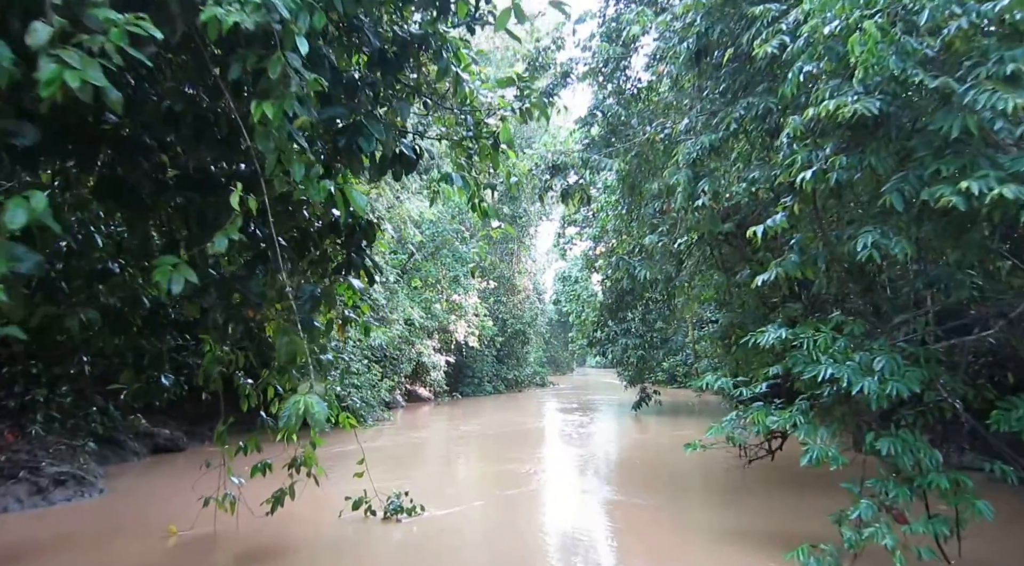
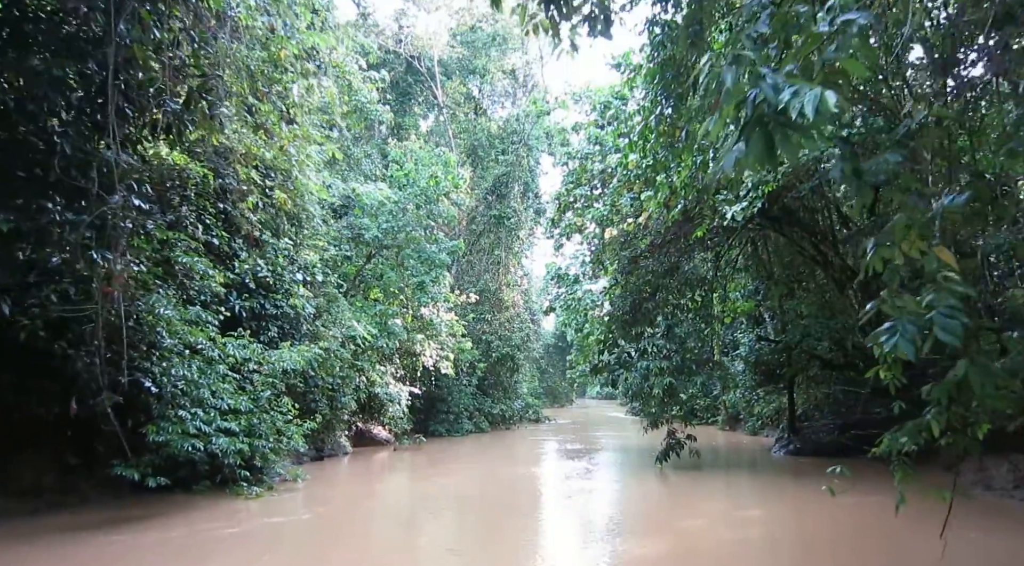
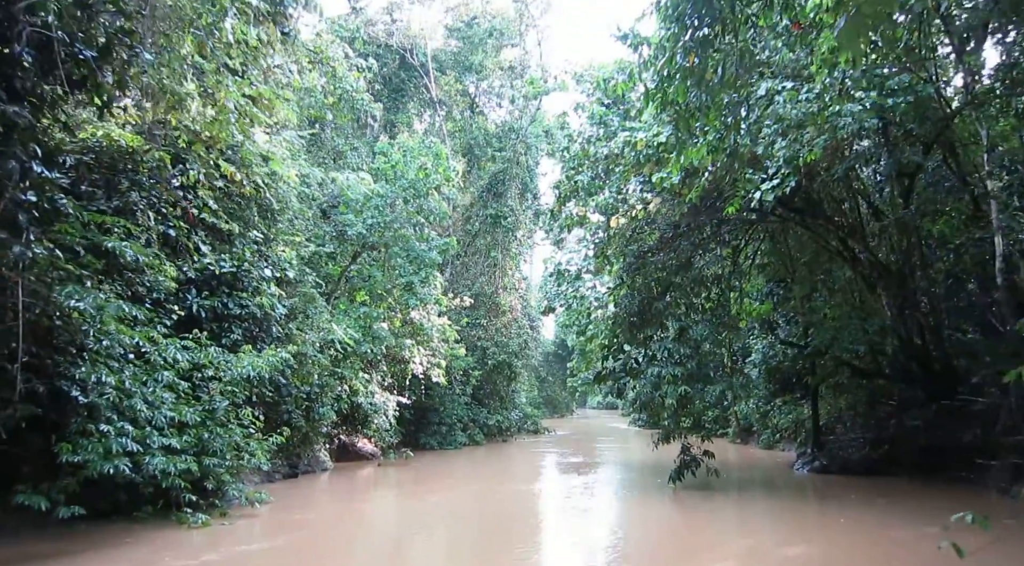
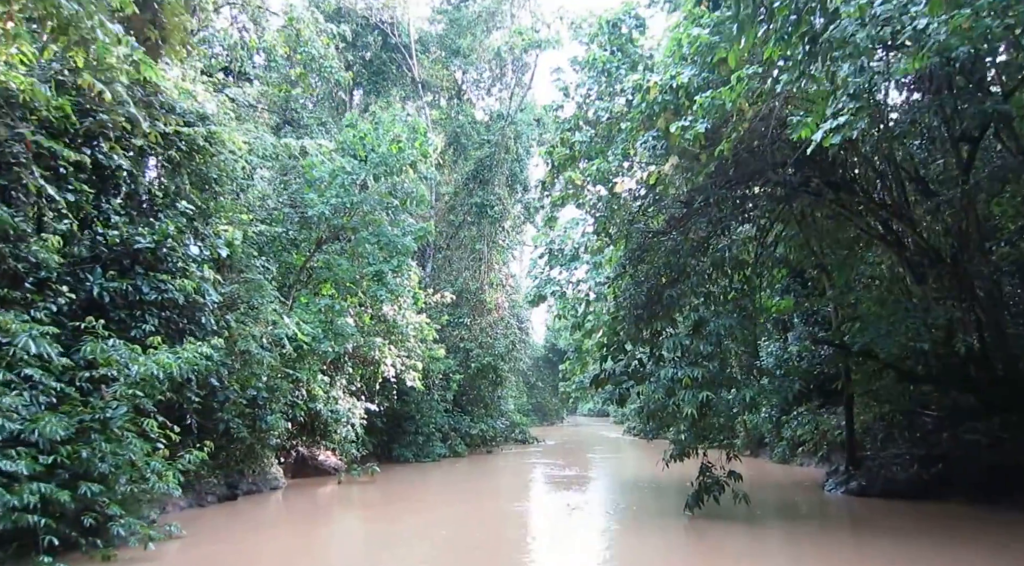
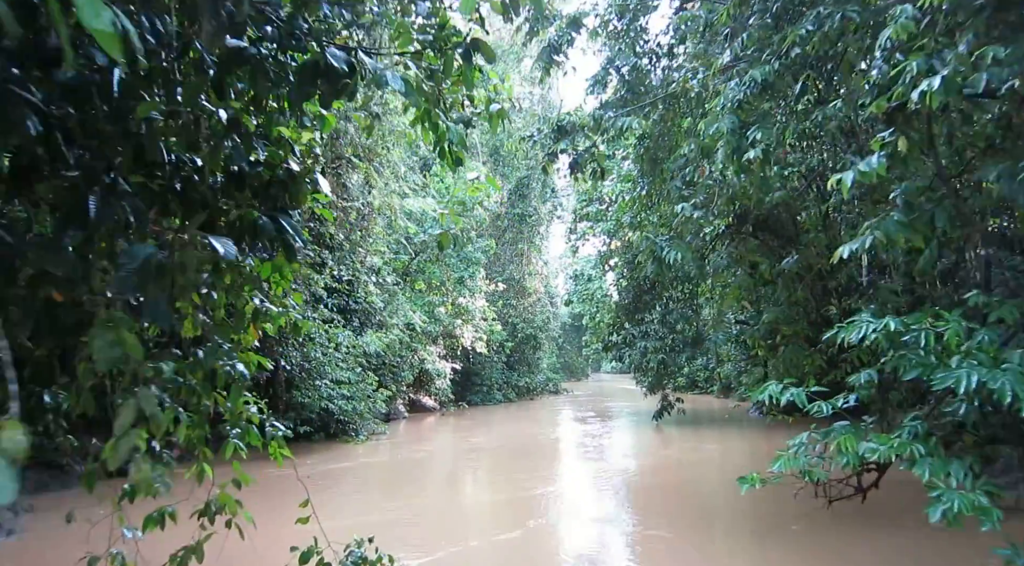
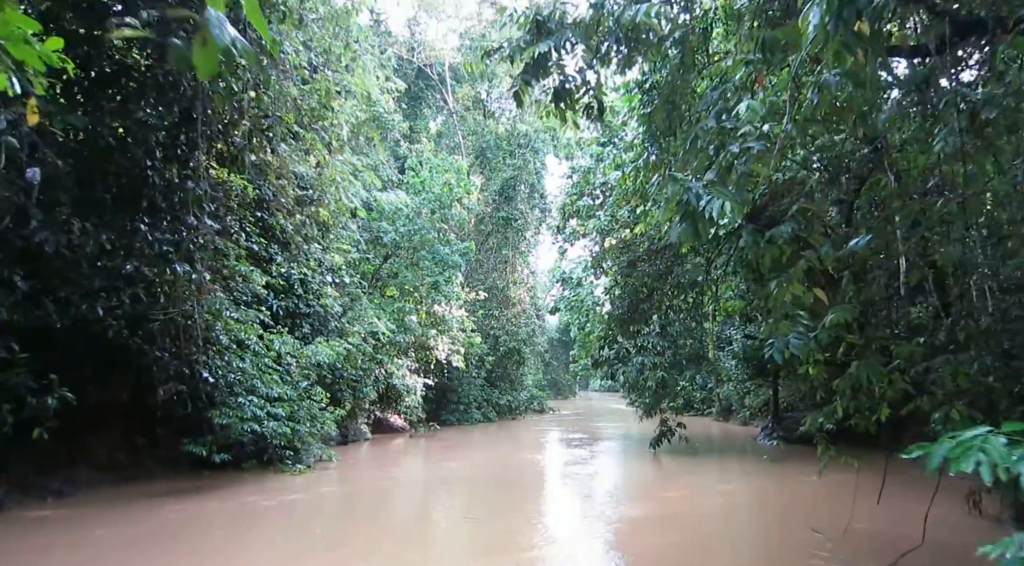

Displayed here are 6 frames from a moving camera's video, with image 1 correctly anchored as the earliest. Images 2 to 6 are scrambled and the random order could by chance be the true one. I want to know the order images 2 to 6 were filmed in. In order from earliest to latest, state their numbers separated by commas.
5, 6, 2, 3, 4
